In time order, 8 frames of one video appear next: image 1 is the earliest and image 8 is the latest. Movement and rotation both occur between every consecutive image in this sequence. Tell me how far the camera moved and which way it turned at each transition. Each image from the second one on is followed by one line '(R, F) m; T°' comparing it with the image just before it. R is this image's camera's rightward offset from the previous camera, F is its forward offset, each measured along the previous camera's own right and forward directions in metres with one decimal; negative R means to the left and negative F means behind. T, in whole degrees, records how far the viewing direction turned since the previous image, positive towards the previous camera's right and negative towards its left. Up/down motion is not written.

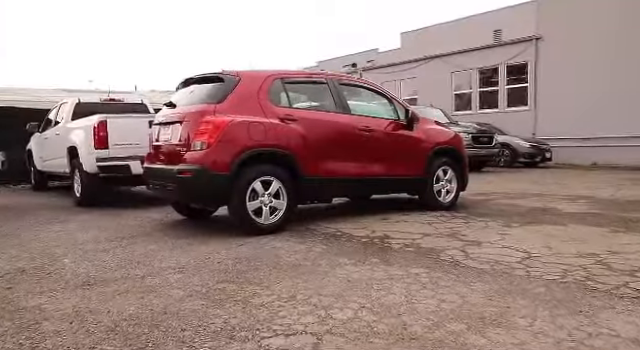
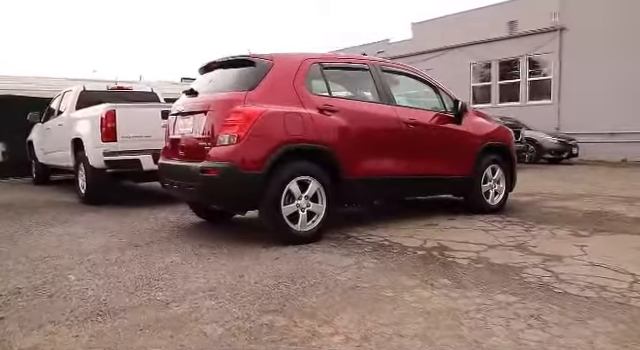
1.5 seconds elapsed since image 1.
(-0.4, +0.7) m; 0°
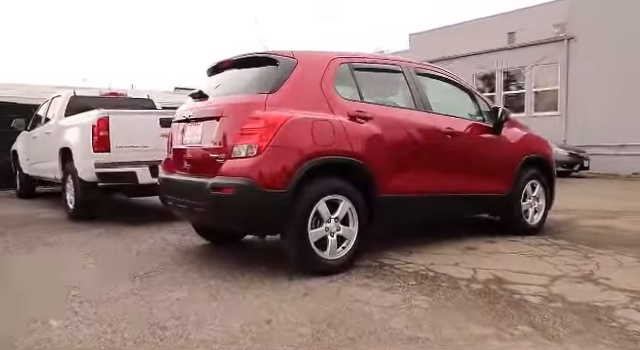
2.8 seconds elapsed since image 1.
(-0.3, +0.6) m; +1°
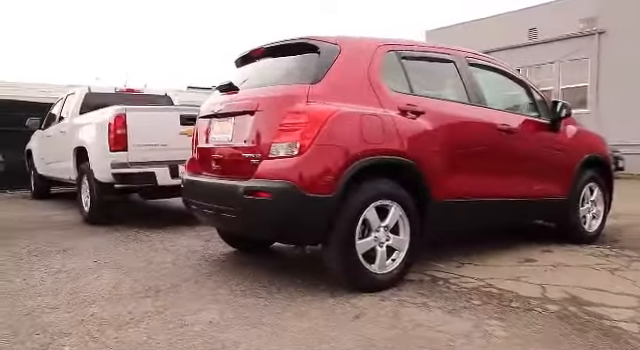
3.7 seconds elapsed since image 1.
(-0.3, +0.4) m; -1°
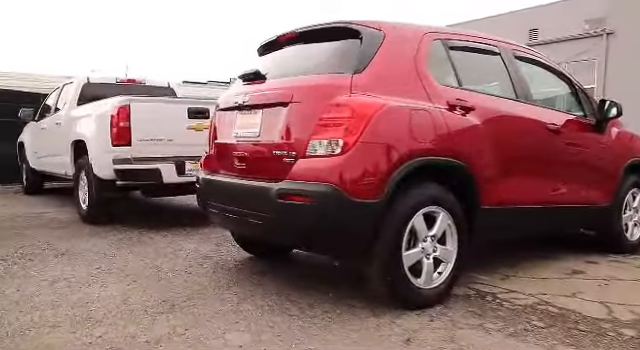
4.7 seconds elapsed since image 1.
(-0.3, +0.4) m; +1°
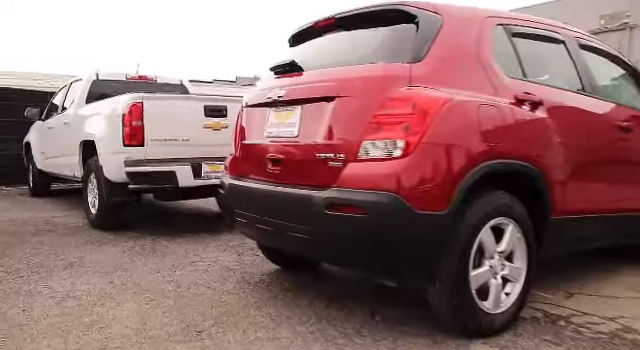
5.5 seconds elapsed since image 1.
(-0.2, +0.4) m; -1°
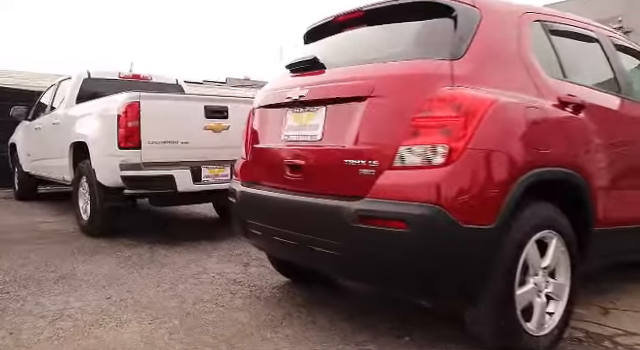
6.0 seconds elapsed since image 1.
(-0.2, +0.2) m; +1°
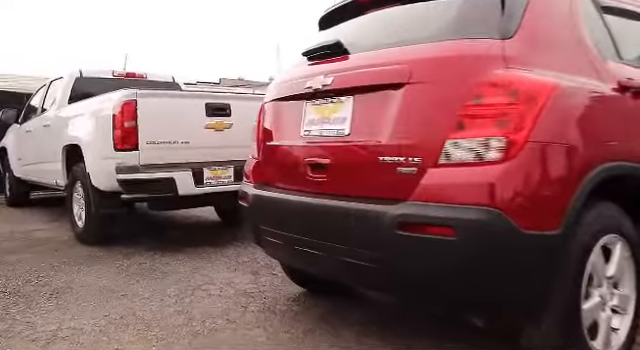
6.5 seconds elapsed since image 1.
(-0.1, +0.3) m; +1°
